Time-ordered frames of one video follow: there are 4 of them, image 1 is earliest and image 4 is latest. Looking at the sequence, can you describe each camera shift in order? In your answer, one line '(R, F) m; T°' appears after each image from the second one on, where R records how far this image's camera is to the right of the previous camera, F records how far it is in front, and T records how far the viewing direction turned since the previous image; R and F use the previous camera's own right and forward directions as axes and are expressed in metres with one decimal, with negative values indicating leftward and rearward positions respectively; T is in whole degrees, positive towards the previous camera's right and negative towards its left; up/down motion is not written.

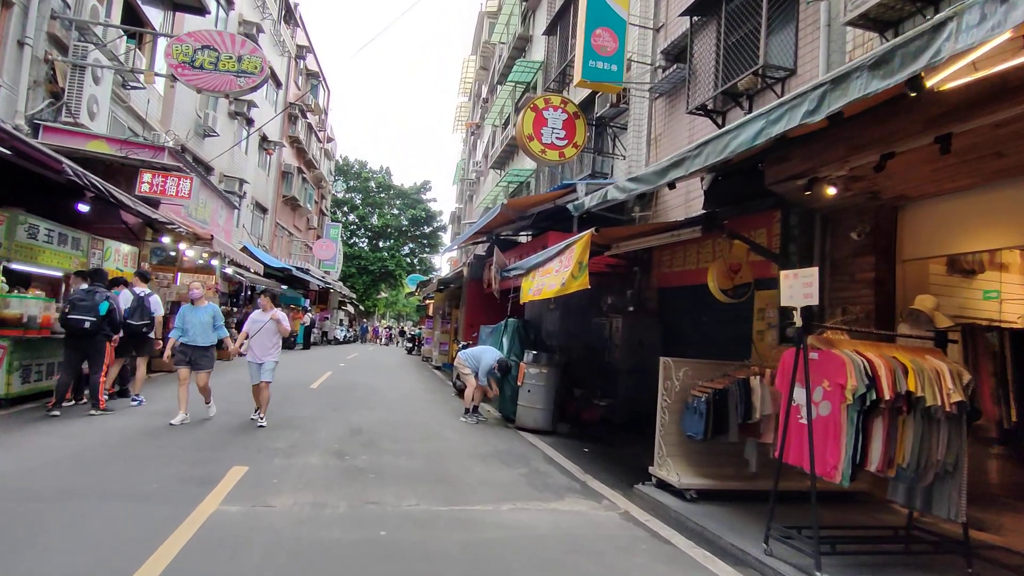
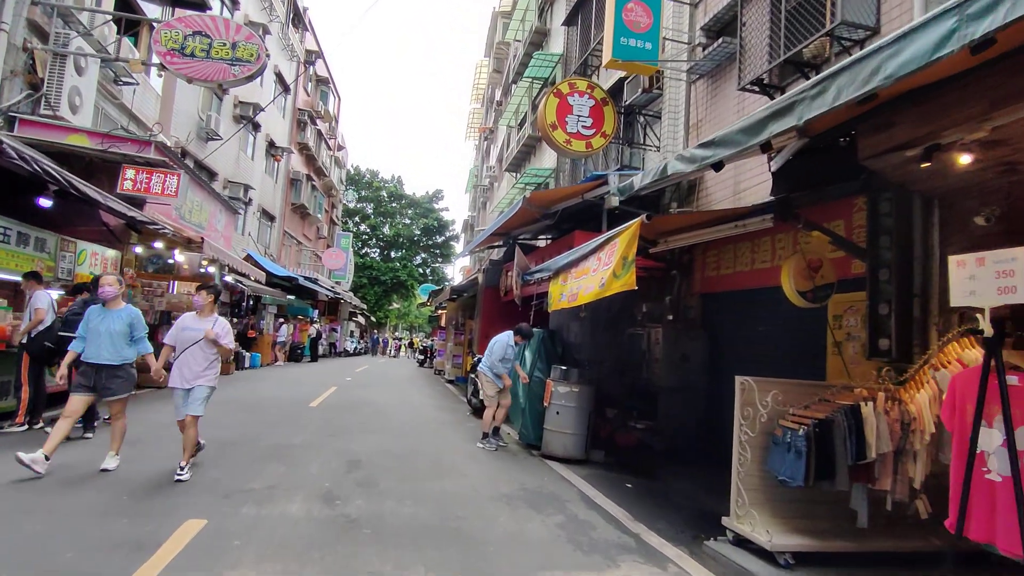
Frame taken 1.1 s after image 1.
(-0.2, +1.2) m; -1°
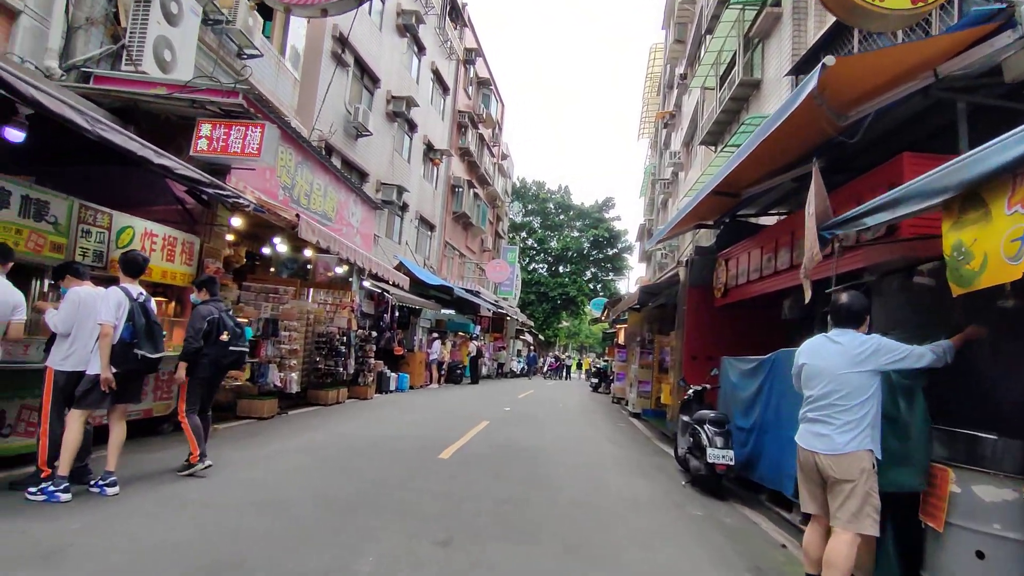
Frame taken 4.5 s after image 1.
(-0.7, +3.9) m; -16°
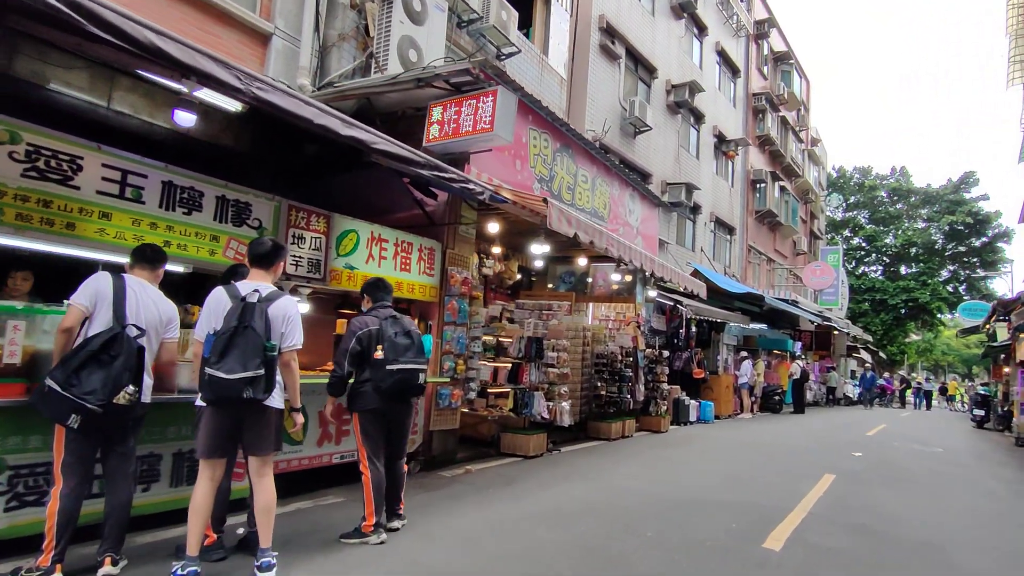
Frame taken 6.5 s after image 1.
(-0.3, +2.3) m; -28°
